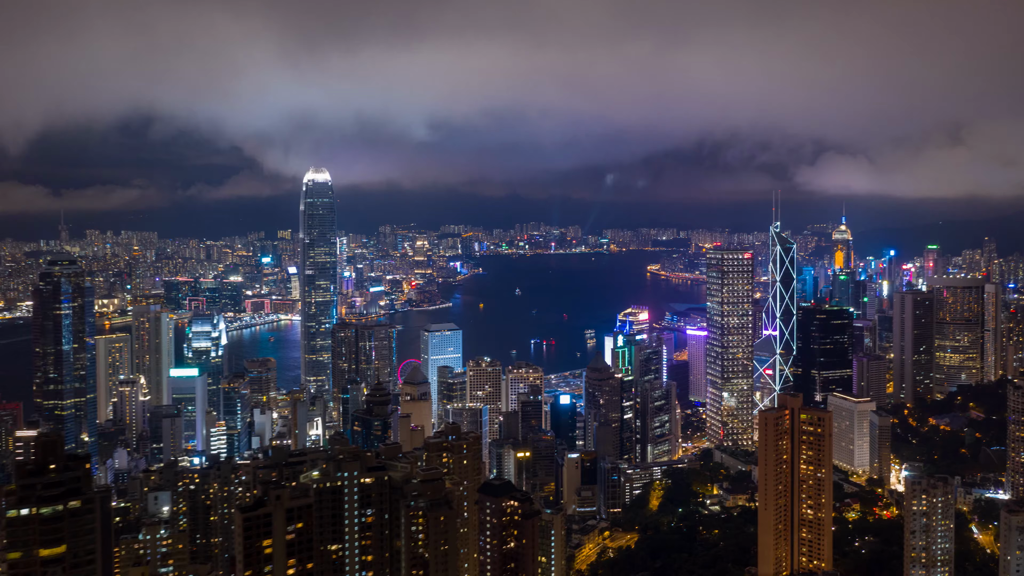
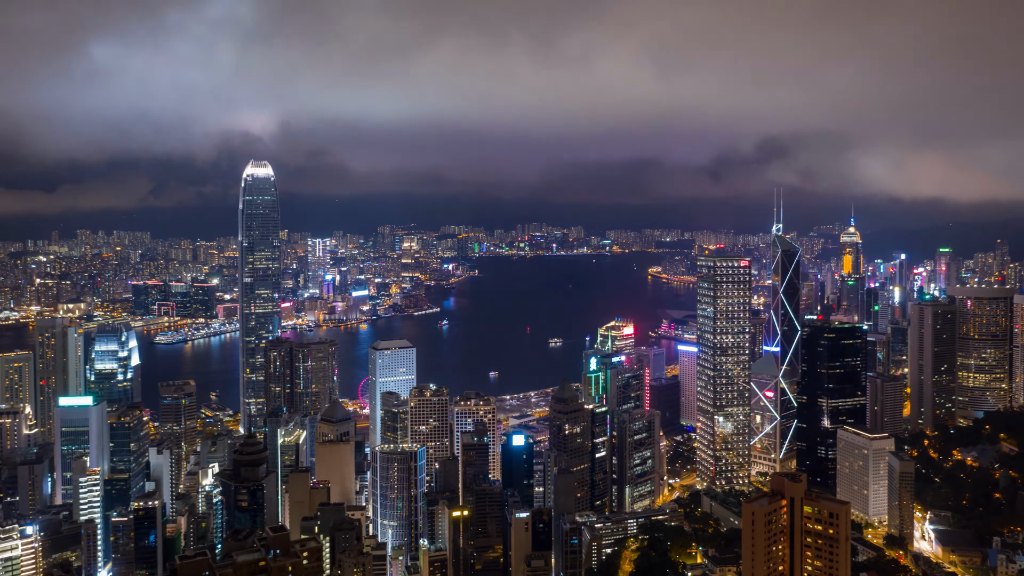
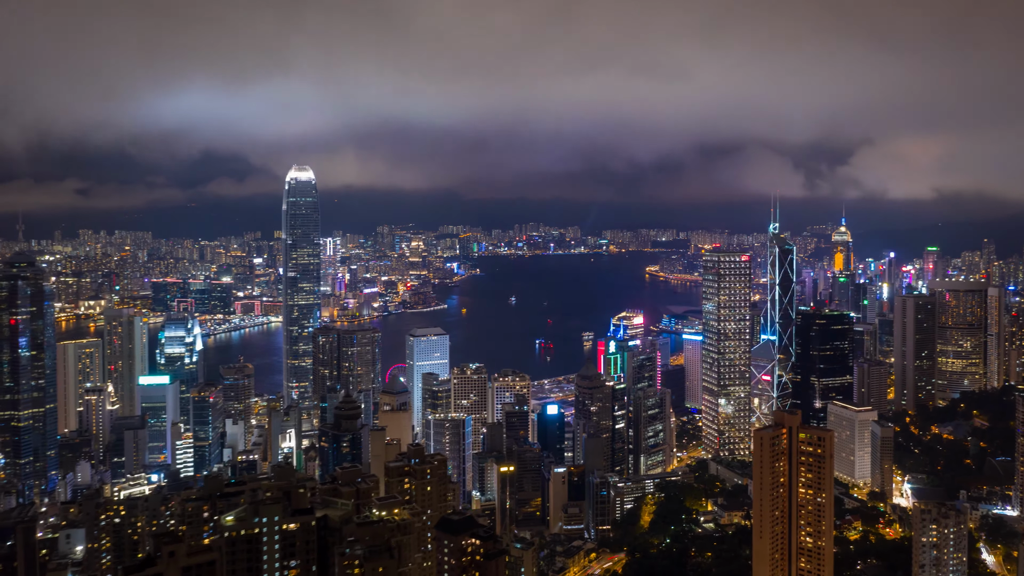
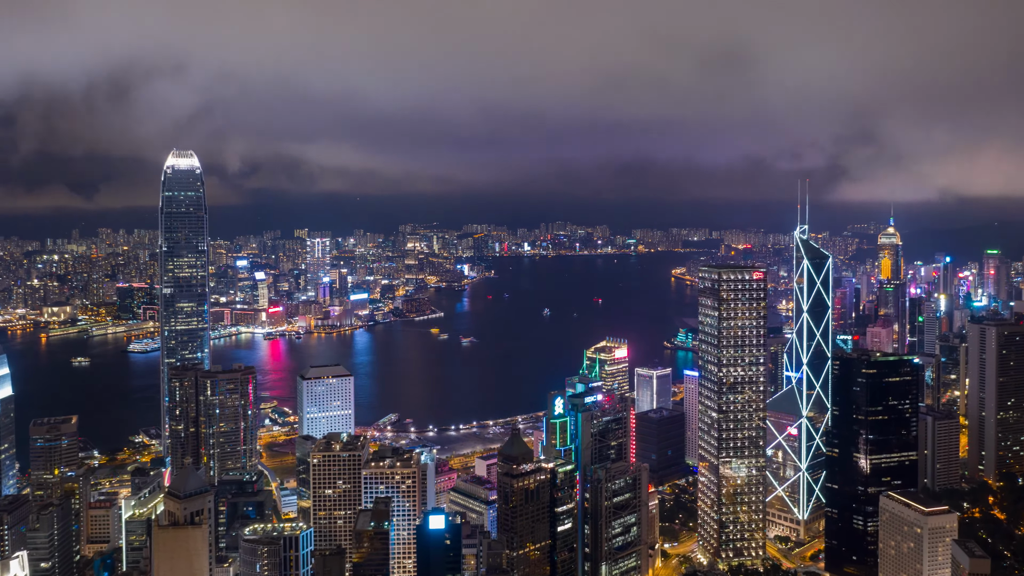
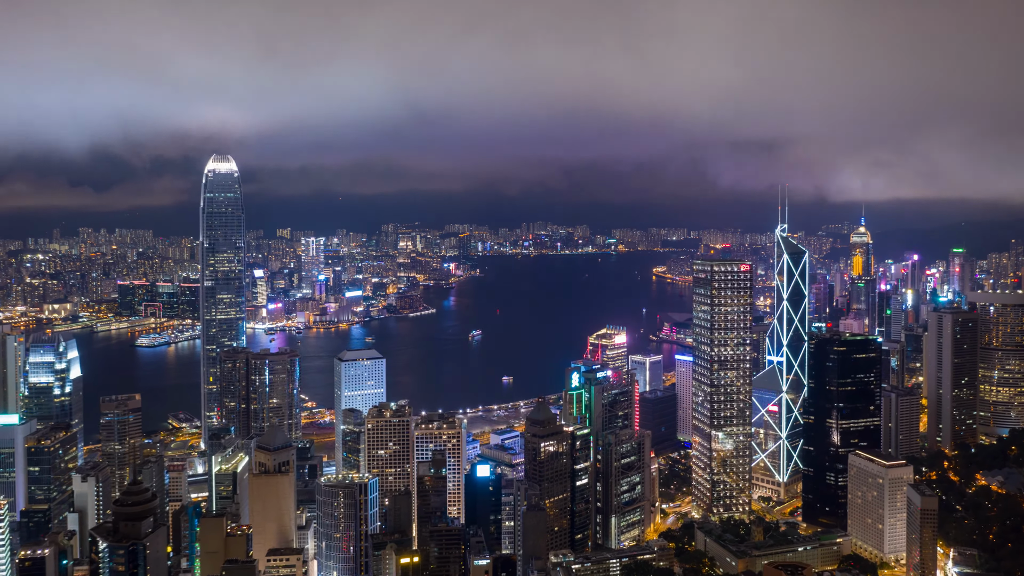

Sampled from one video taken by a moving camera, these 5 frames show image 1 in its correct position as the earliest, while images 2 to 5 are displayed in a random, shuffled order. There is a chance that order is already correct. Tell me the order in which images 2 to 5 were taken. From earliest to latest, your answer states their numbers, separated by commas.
3, 2, 5, 4
